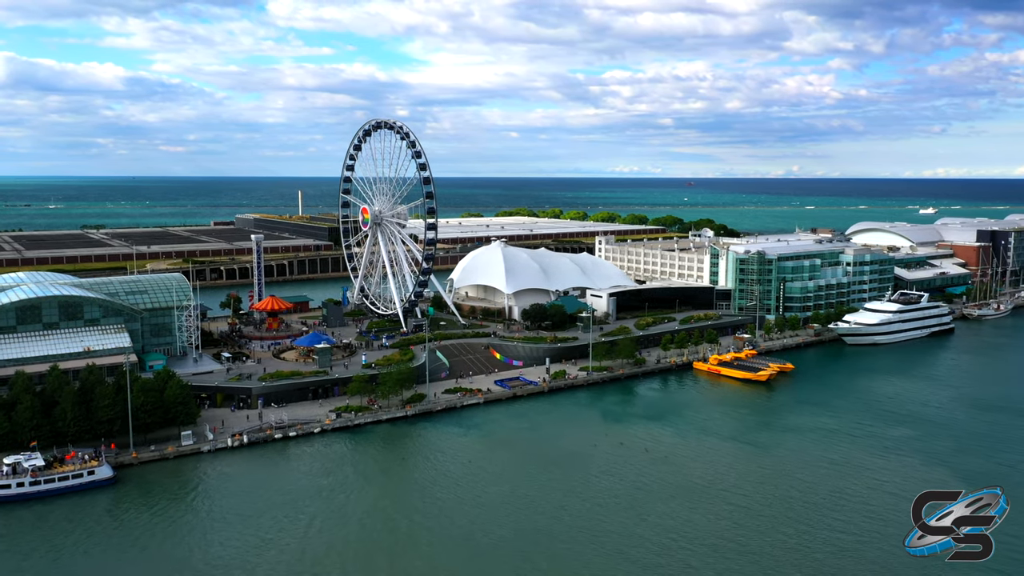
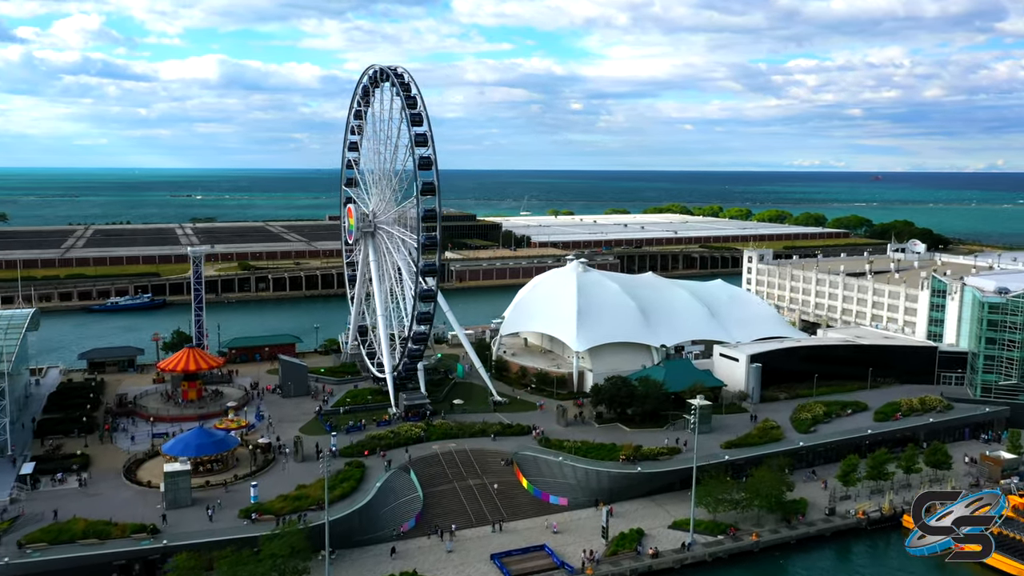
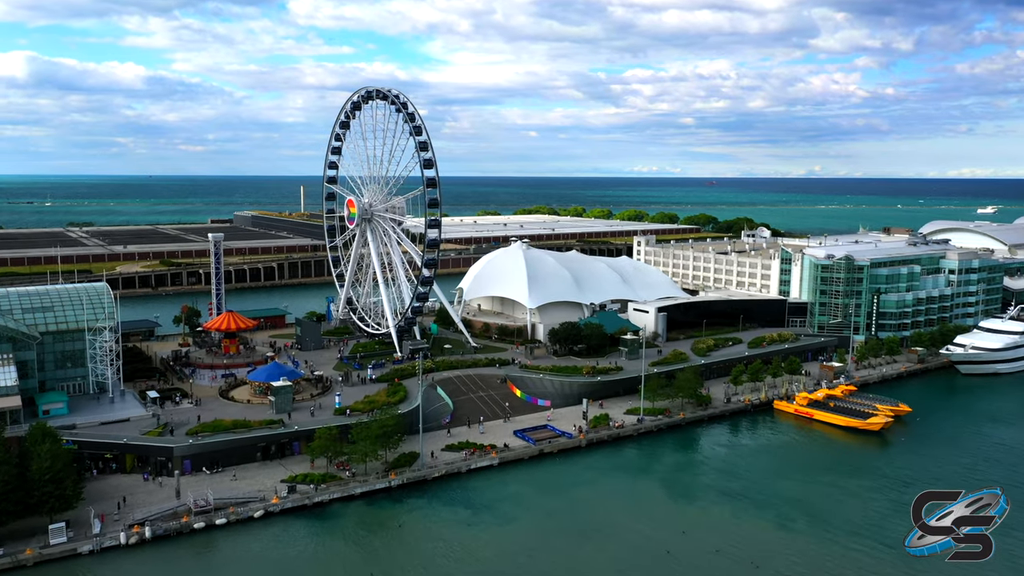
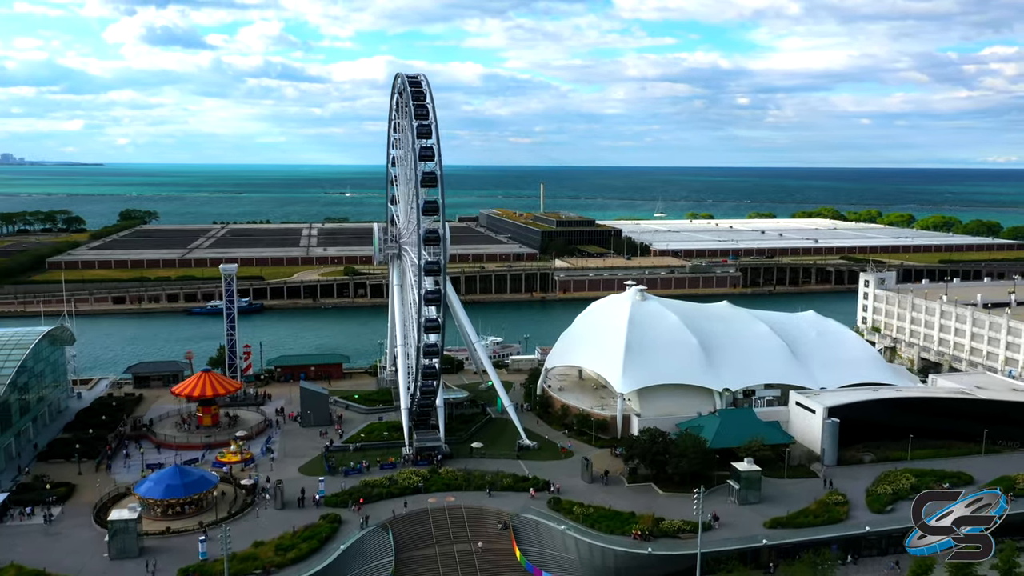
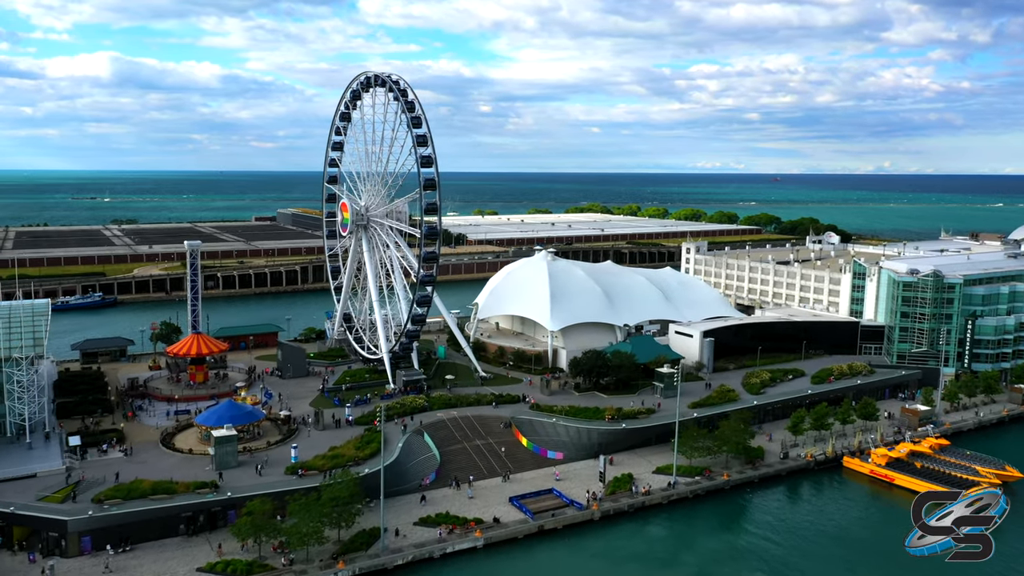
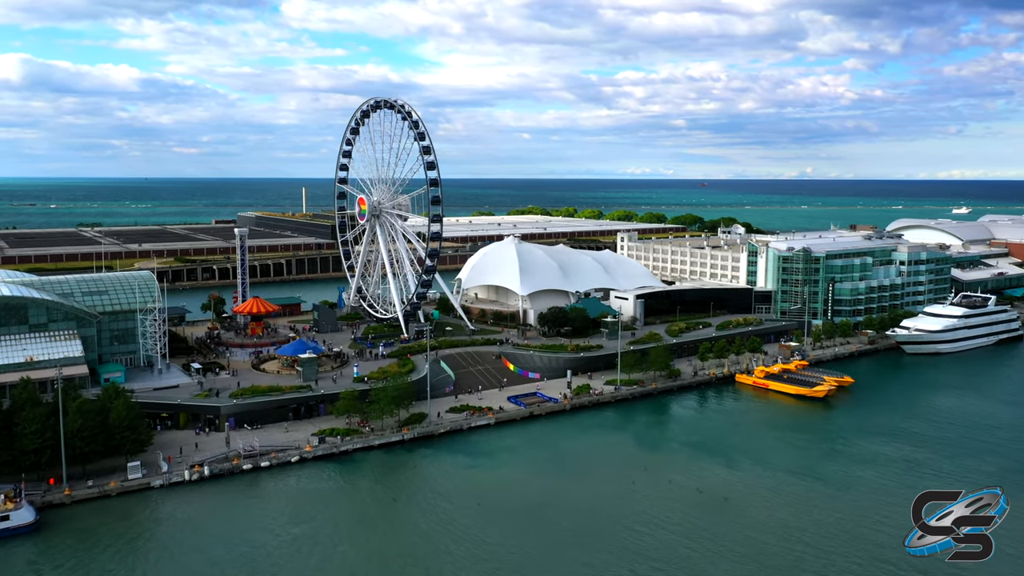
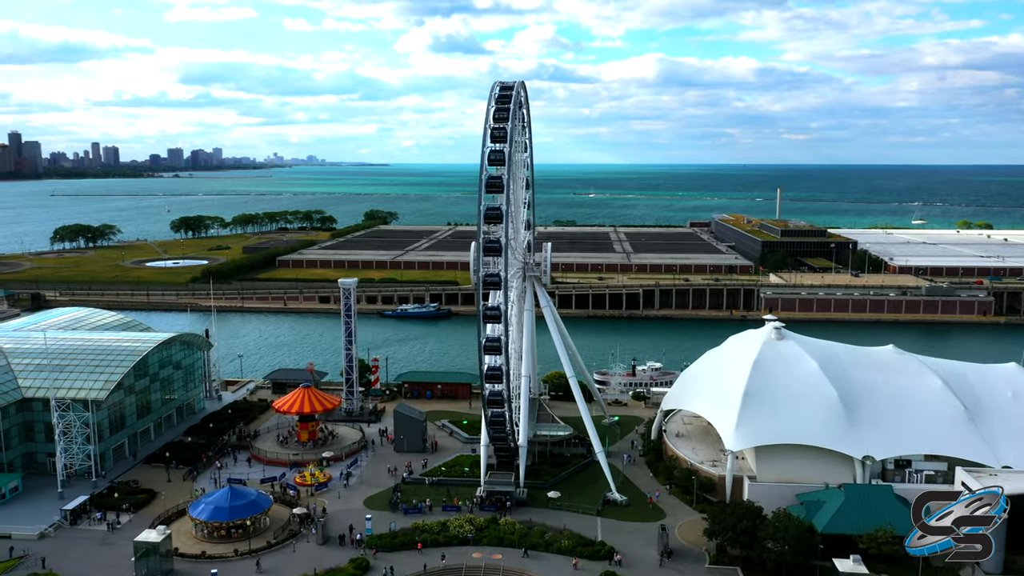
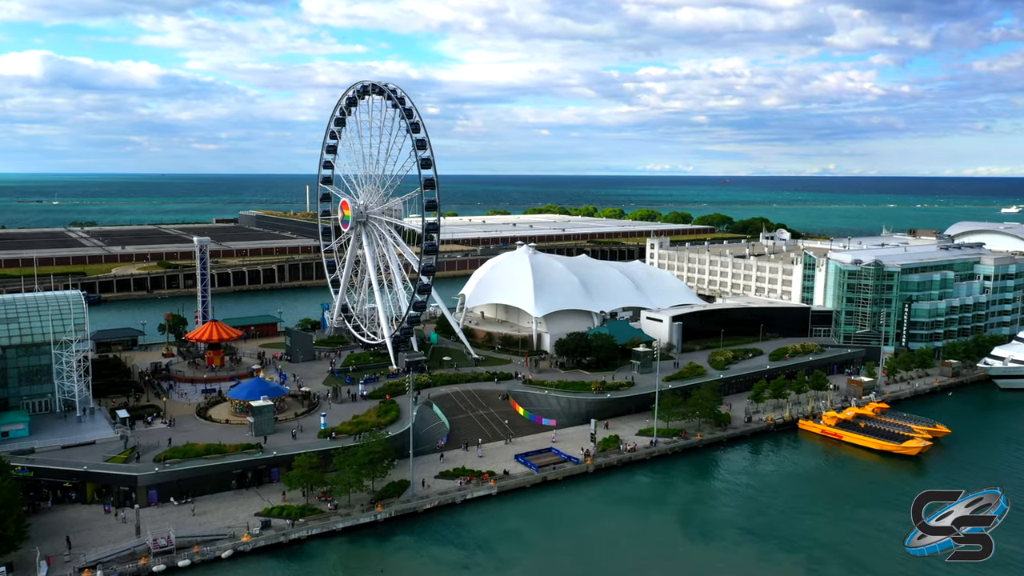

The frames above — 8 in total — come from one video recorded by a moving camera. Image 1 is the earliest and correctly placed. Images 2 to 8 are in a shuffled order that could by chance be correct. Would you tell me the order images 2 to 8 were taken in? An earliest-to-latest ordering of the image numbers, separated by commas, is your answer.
6, 3, 8, 5, 2, 4, 7
